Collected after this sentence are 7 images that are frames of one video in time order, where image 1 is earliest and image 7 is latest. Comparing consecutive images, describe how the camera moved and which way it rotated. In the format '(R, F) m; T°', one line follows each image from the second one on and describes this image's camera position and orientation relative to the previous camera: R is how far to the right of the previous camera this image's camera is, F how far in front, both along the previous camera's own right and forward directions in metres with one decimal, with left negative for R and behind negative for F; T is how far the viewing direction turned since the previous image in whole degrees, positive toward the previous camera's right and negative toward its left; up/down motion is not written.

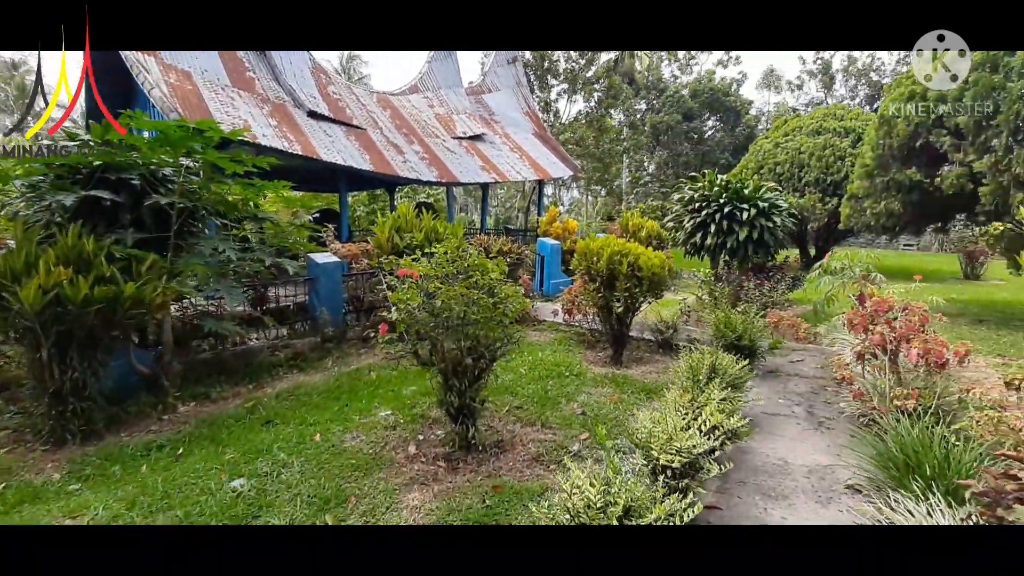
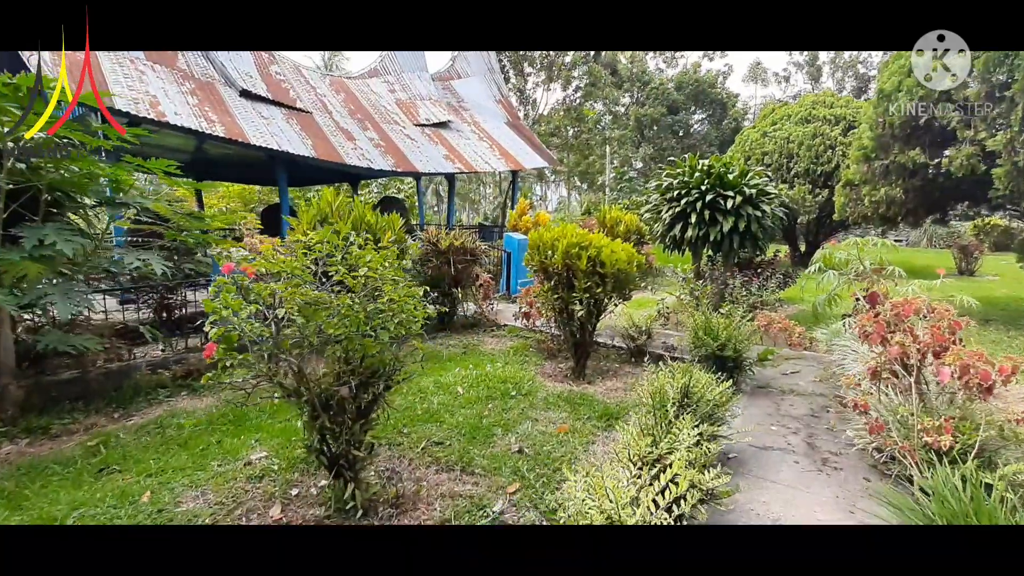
(+0.4, +0.7) m; +1°
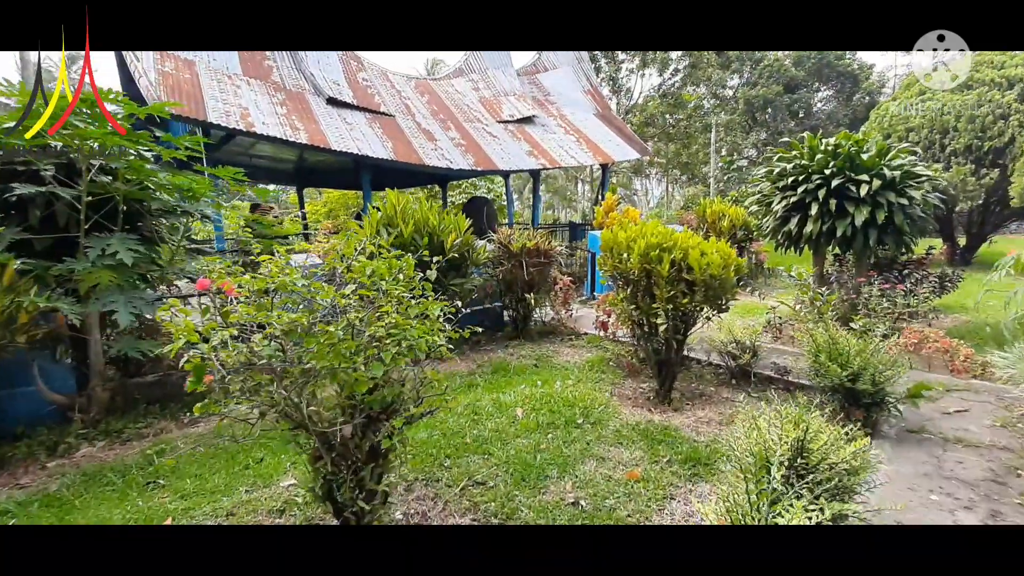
(+0.2, +0.4) m; -12°
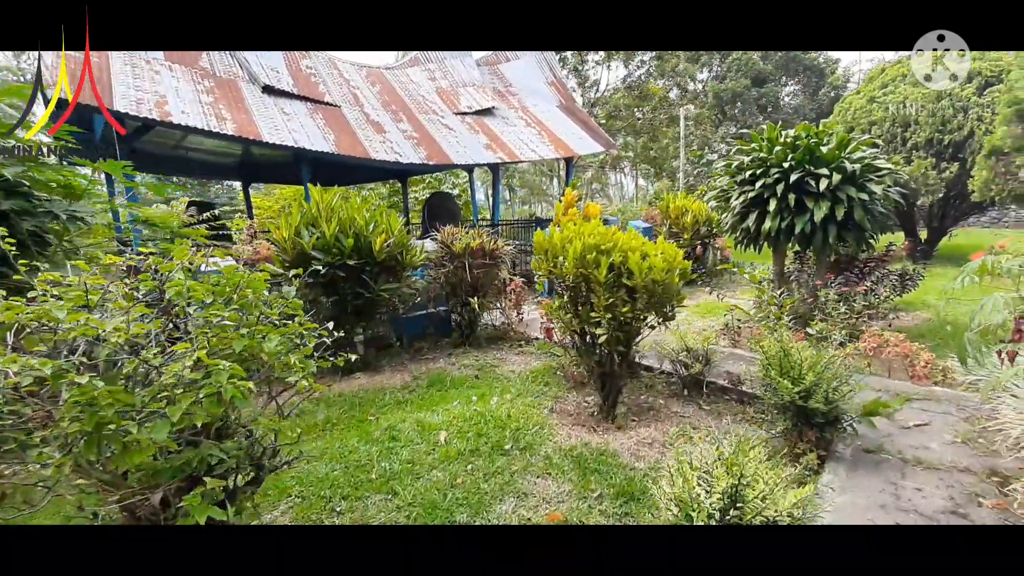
(+0.3, +0.3) m; +2°
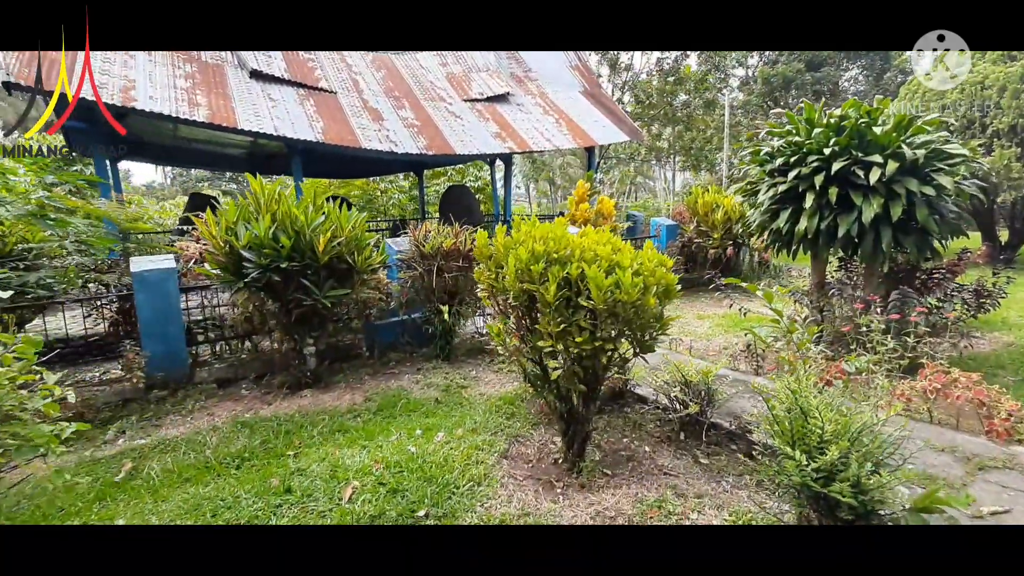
(+0.4, +0.6) m; -5°
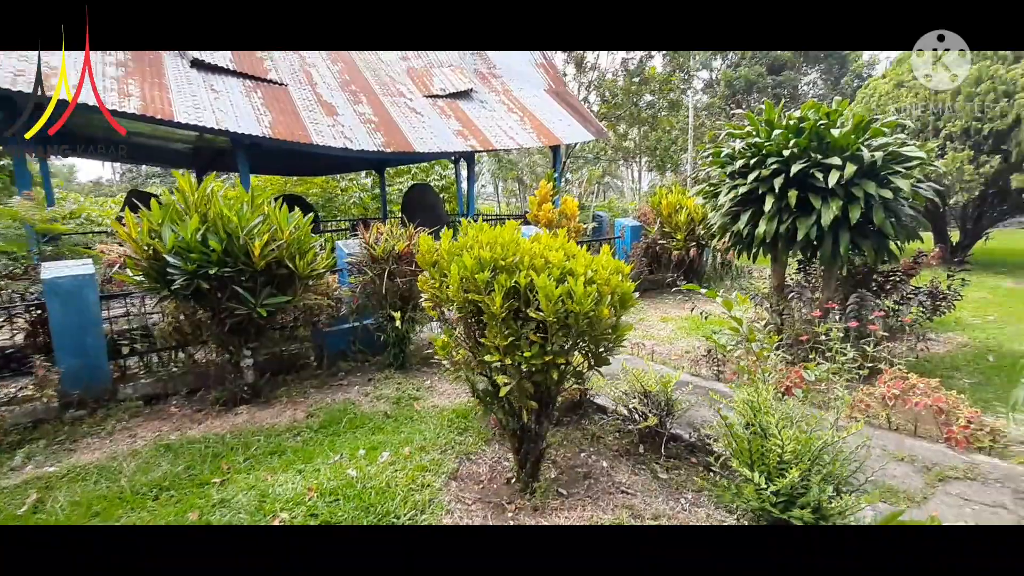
(+0.1, +0.1) m; +3°
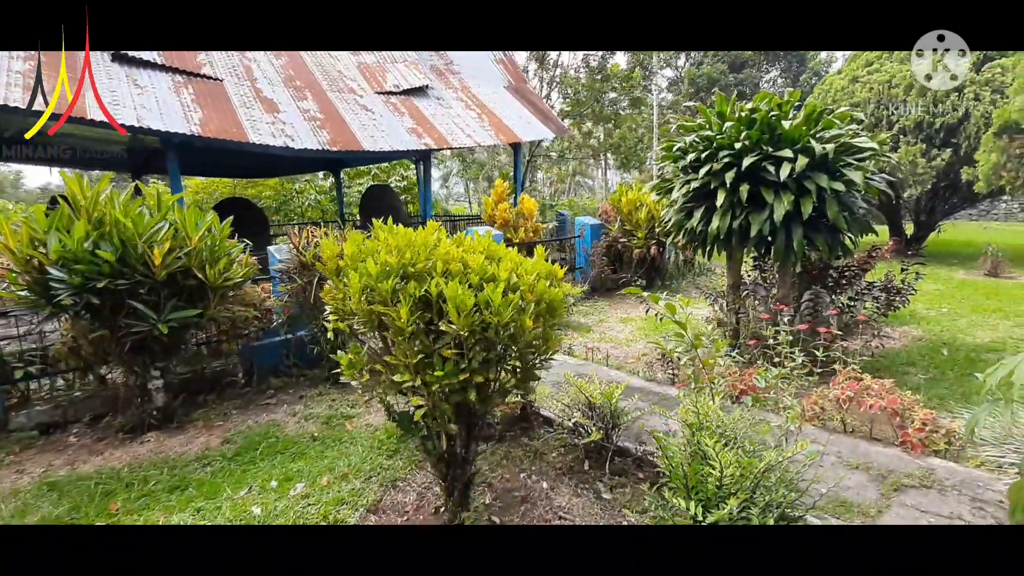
(+0.2, +0.2) m; +3°
